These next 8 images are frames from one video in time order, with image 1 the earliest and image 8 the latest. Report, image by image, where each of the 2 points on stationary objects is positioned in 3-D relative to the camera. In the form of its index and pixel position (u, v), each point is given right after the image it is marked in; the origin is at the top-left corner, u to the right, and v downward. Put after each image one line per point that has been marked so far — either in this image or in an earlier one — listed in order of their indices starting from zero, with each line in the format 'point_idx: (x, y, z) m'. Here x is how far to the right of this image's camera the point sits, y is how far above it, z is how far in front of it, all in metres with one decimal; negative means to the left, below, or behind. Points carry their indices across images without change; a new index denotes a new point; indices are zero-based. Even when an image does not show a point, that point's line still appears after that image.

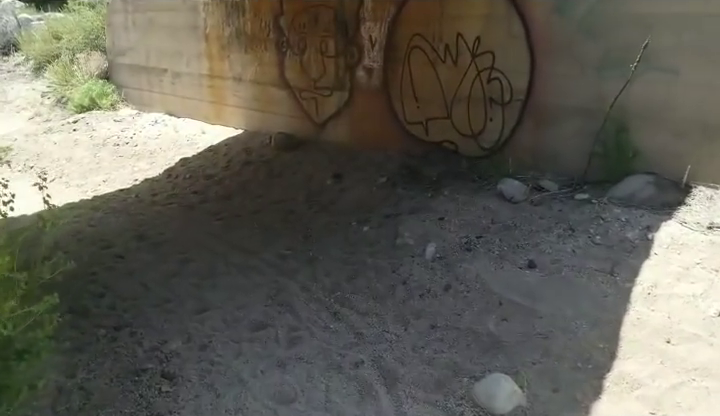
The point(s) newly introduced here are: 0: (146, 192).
0: (-3.0, +0.2, +7.8) m
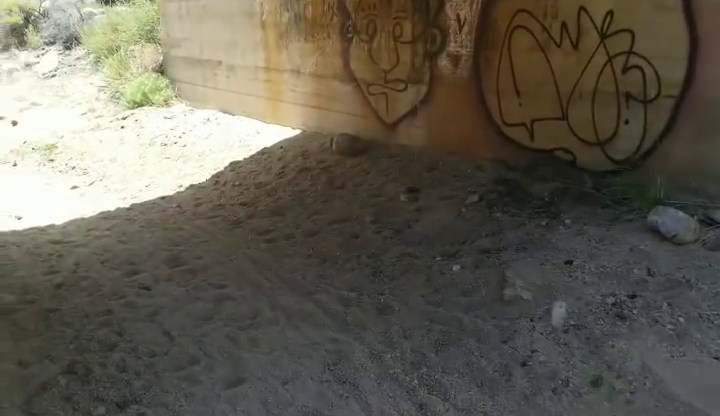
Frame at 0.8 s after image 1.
0: (-2.1, +0.1, +6.7) m
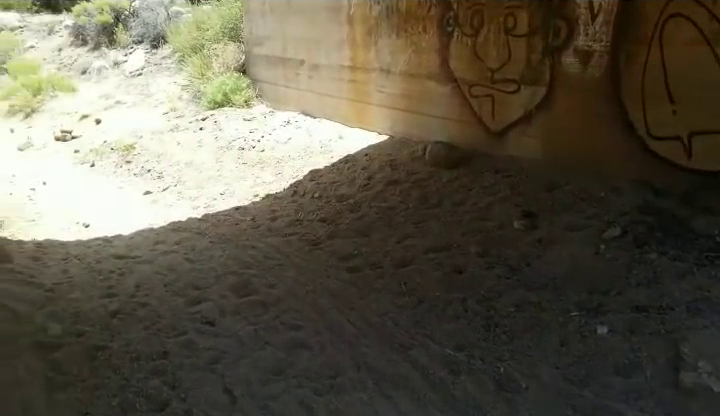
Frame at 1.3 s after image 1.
0: (-1.0, -0.1, +6.0) m
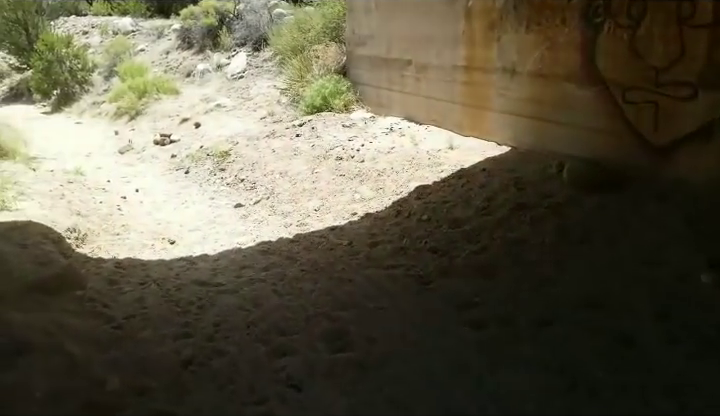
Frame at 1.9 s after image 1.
0: (0.0, -0.3, +5.2) m
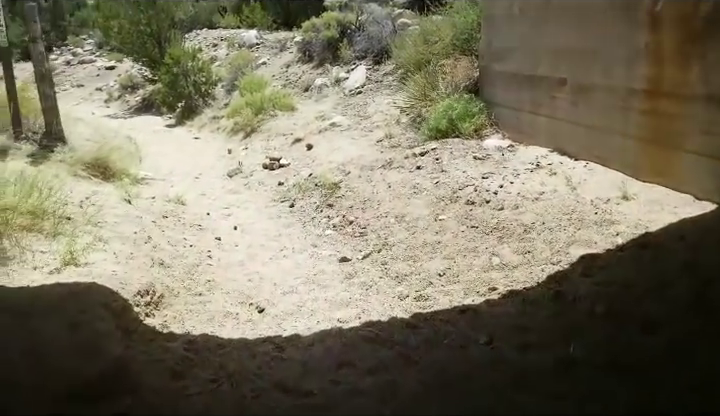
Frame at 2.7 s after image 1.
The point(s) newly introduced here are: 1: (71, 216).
0: (+1.0, -0.8, +3.7) m
1: (-2.7, -0.1, +5.2) m
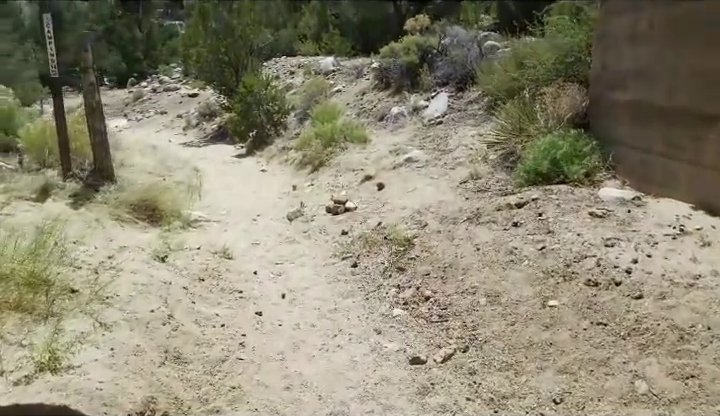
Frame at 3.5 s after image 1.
0: (+1.3, -1.4, +2.2) m
1: (-2.2, -0.6, +4.3) m
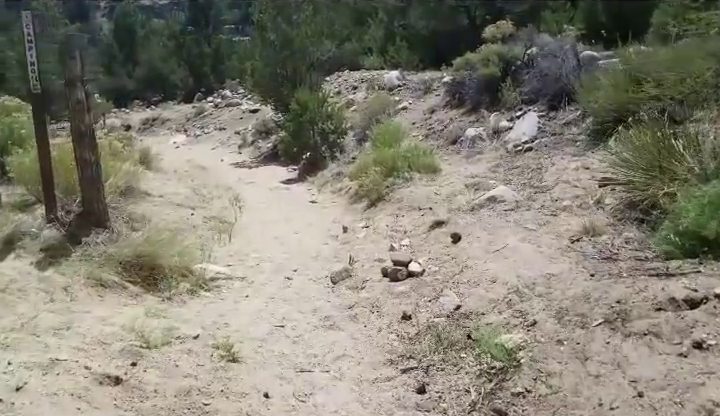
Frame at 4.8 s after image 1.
0: (+1.3, -1.9, -0.1) m
1: (-1.9, -1.1, +2.4) m
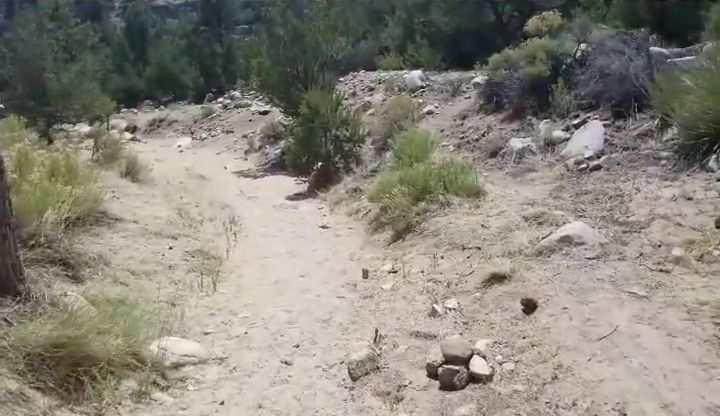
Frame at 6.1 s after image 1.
0: (+1.4, -2.3, -2.1) m
1: (-1.7, -1.5, +0.4) m
